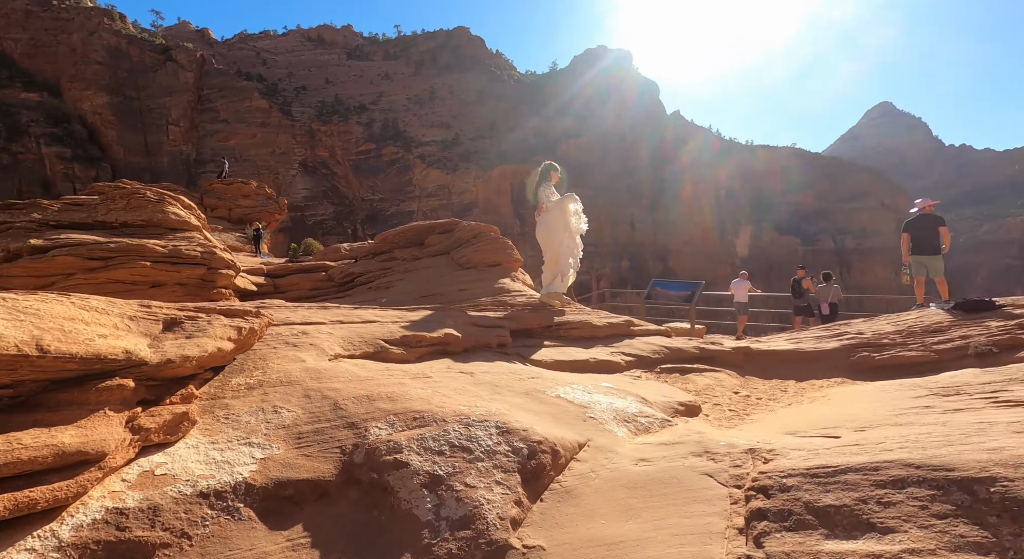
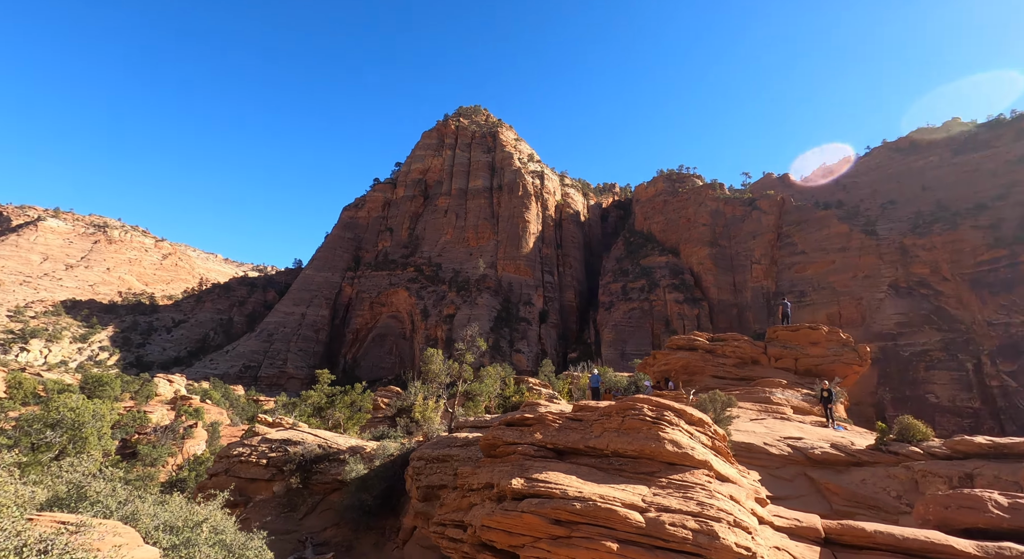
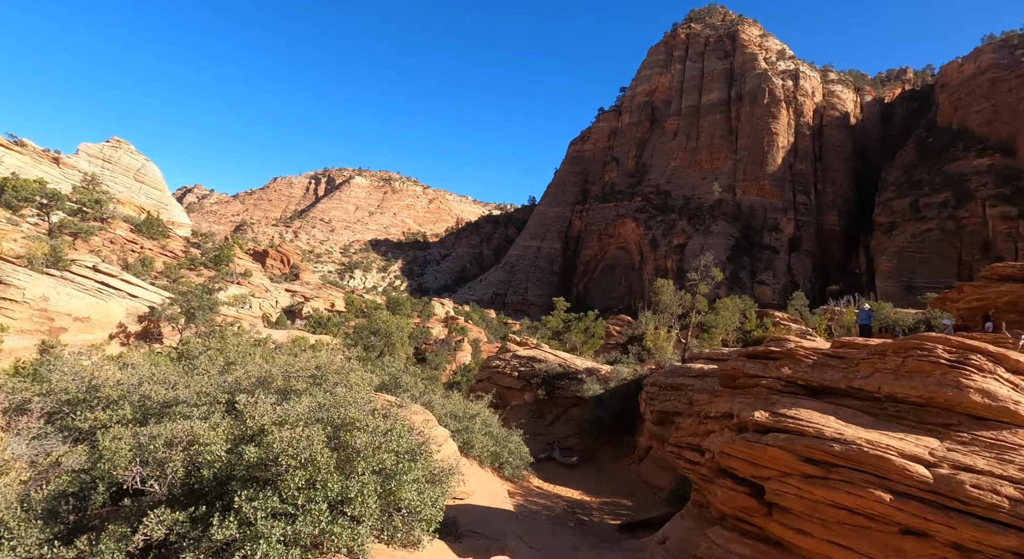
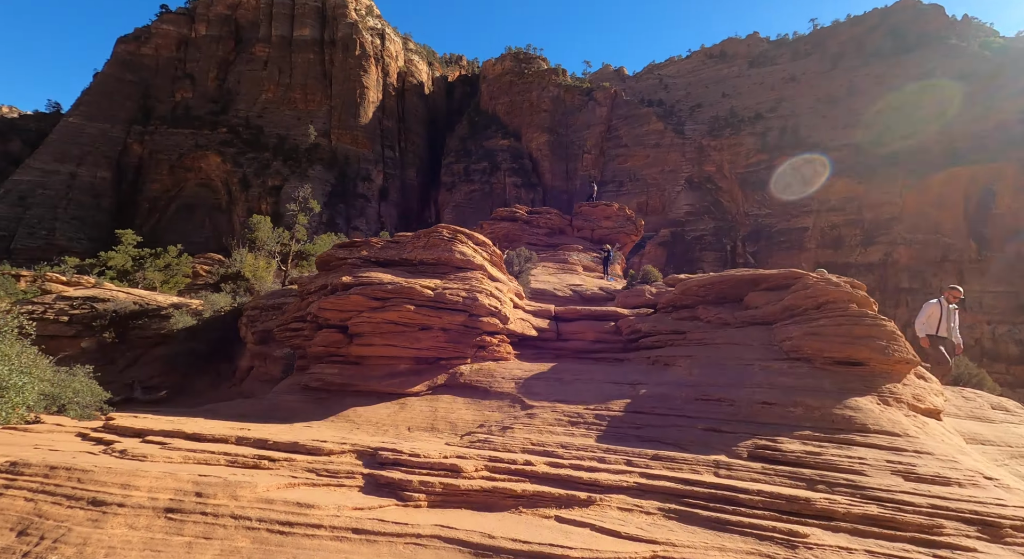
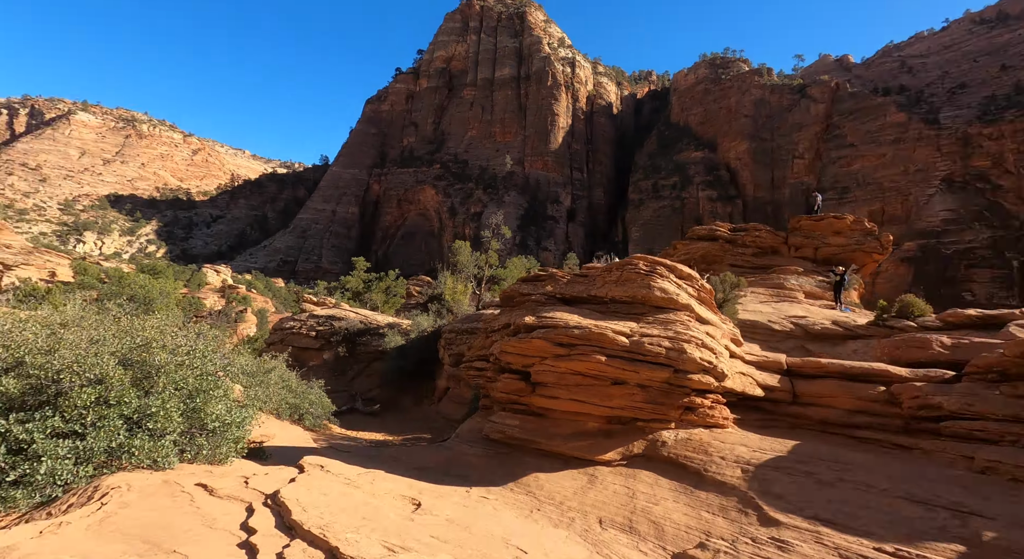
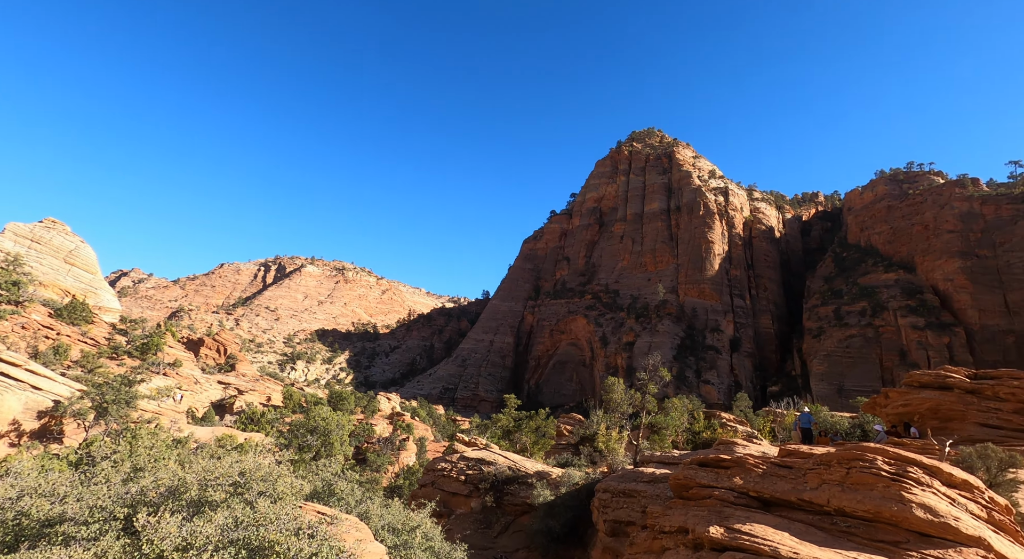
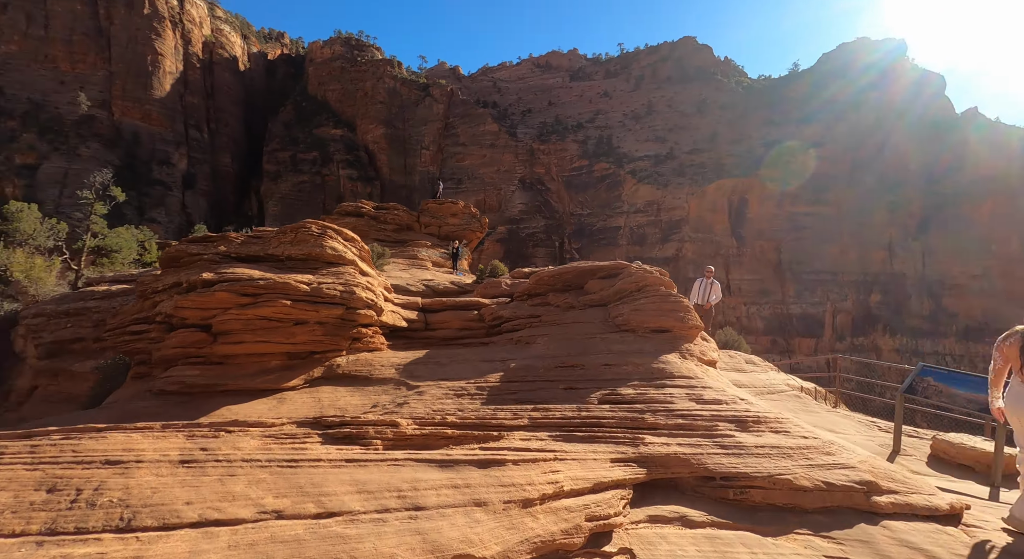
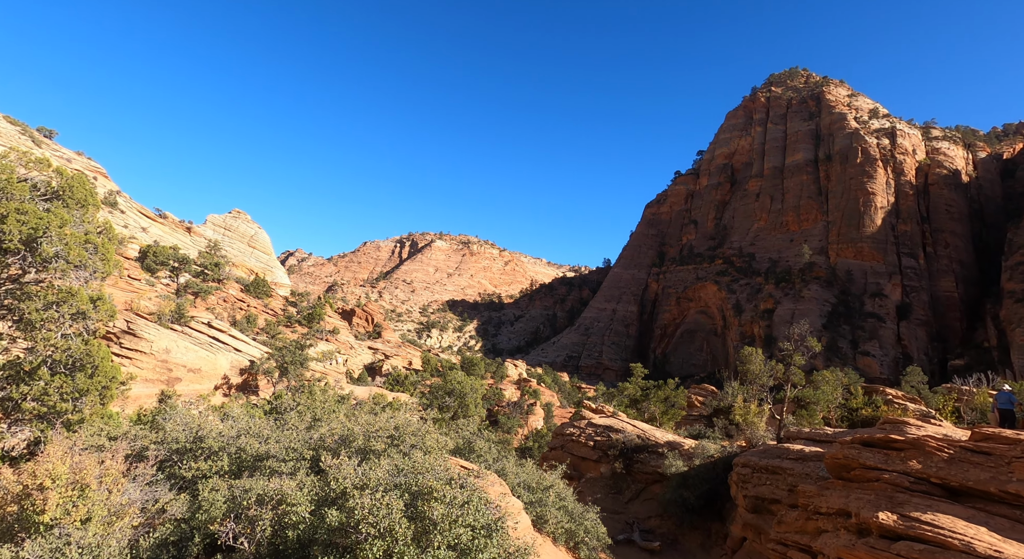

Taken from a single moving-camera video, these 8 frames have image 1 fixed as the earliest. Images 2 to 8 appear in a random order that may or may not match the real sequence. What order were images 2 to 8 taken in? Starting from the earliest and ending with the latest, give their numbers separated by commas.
7, 4, 5, 3, 8, 6, 2
